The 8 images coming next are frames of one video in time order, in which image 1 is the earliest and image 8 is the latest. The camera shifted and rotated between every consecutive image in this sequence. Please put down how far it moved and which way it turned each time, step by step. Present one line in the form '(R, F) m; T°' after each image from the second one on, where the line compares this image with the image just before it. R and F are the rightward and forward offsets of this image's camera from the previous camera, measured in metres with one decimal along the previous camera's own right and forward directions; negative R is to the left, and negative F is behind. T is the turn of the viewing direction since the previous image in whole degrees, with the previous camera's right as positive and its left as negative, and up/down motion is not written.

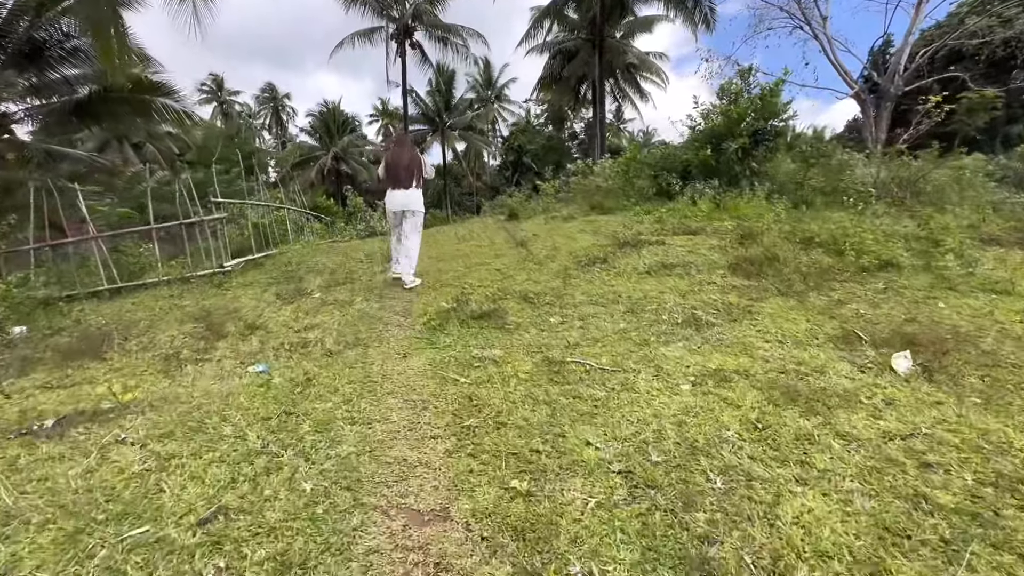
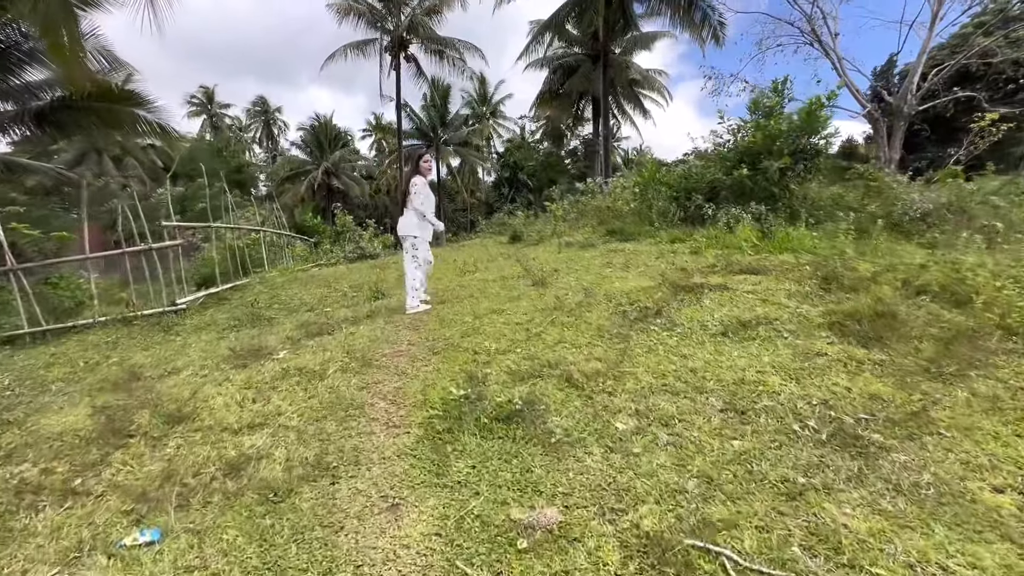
(-0.3, +1.1) m; +1°
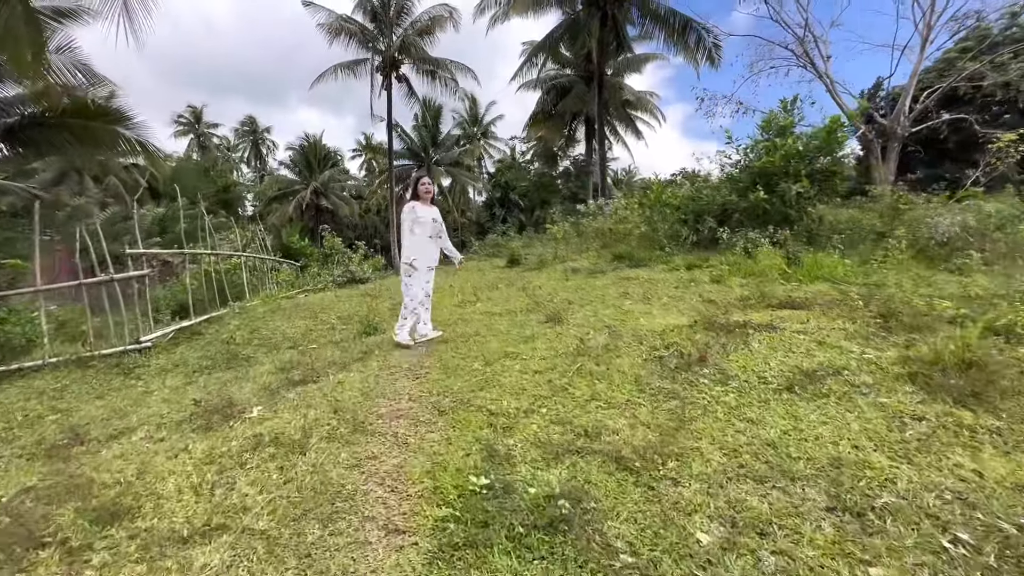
(-0.2, +0.5) m; +1°
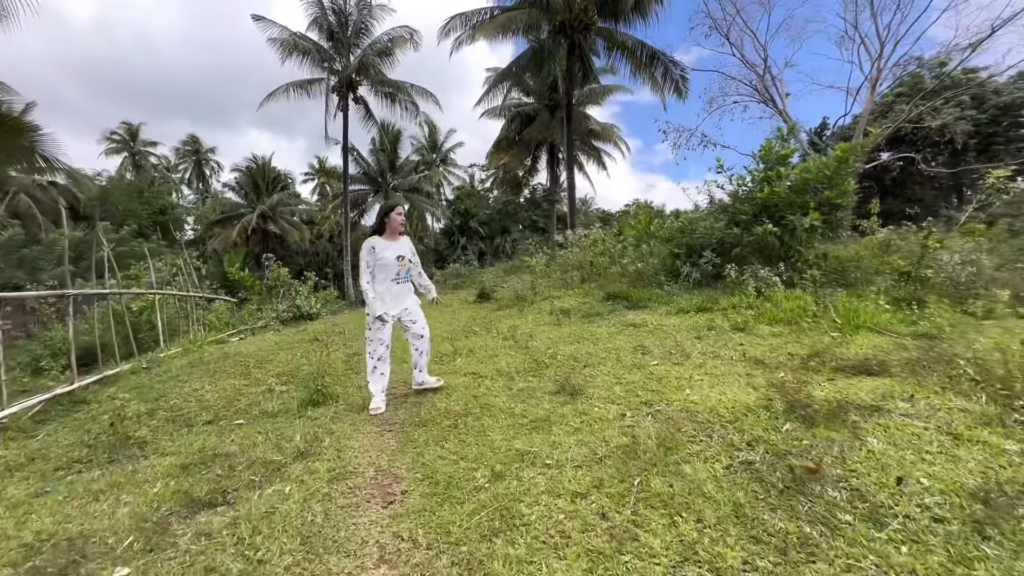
(-0.3, +1.1) m; +5°
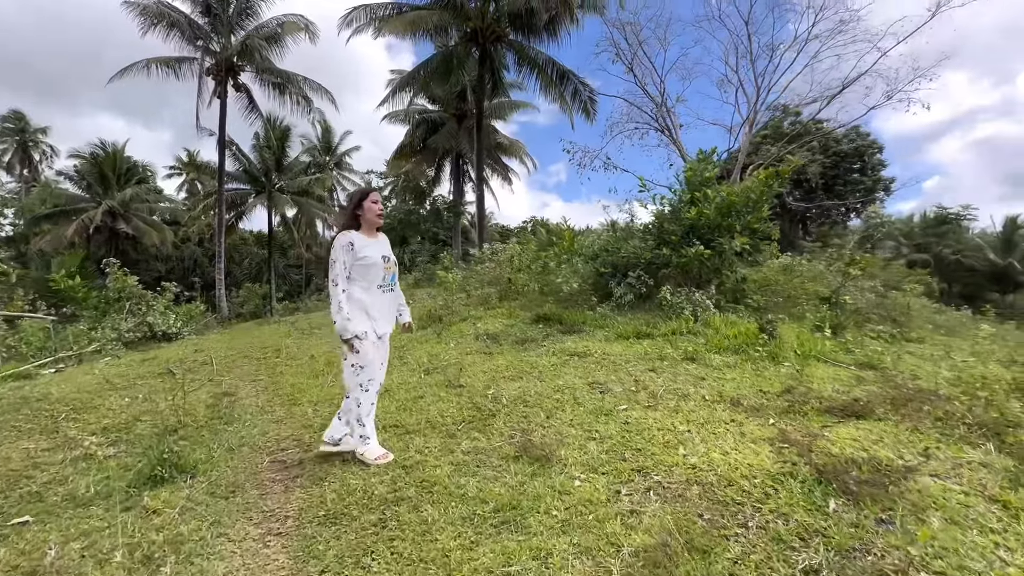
(-0.3, +0.8) m; +13°
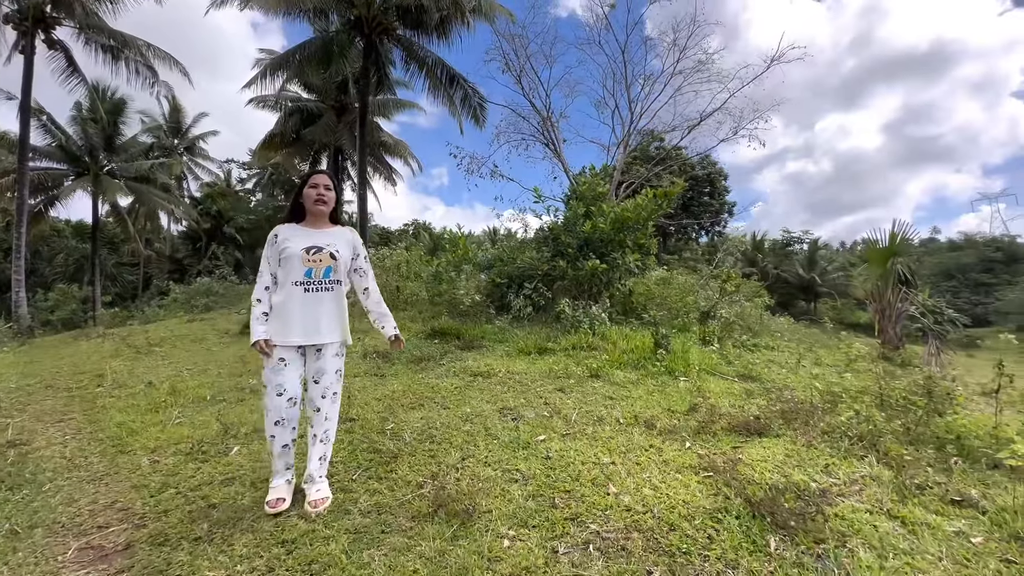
(-0.2, +0.4) m; +14°
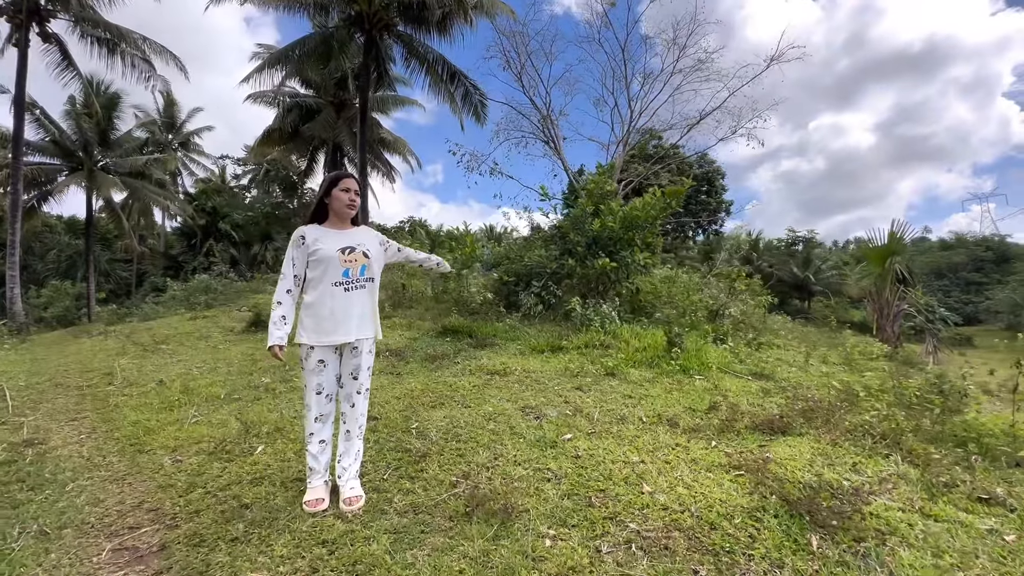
(-0.2, 0.0) m; +1°
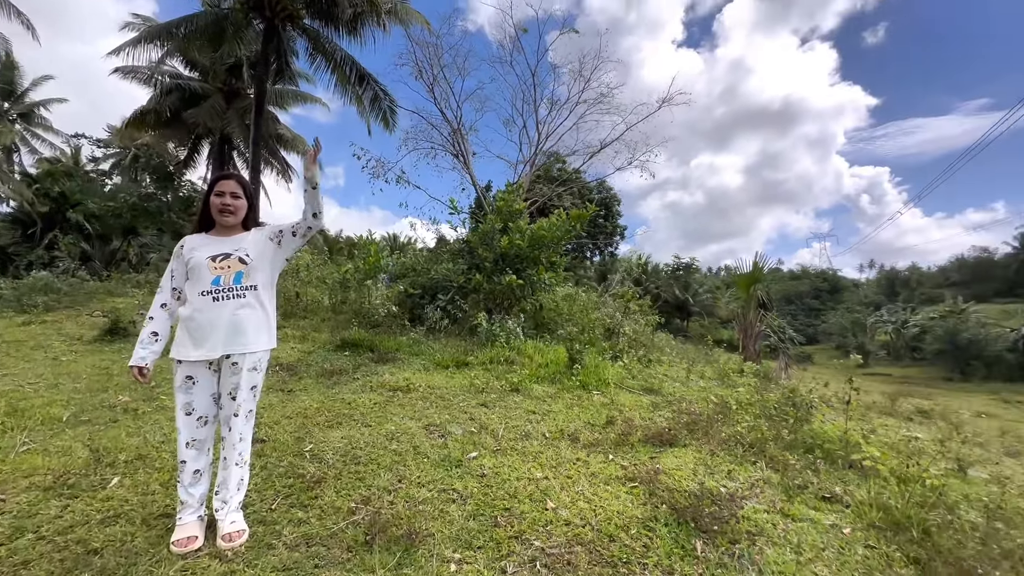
(0.0, 0.0) m; +12°
